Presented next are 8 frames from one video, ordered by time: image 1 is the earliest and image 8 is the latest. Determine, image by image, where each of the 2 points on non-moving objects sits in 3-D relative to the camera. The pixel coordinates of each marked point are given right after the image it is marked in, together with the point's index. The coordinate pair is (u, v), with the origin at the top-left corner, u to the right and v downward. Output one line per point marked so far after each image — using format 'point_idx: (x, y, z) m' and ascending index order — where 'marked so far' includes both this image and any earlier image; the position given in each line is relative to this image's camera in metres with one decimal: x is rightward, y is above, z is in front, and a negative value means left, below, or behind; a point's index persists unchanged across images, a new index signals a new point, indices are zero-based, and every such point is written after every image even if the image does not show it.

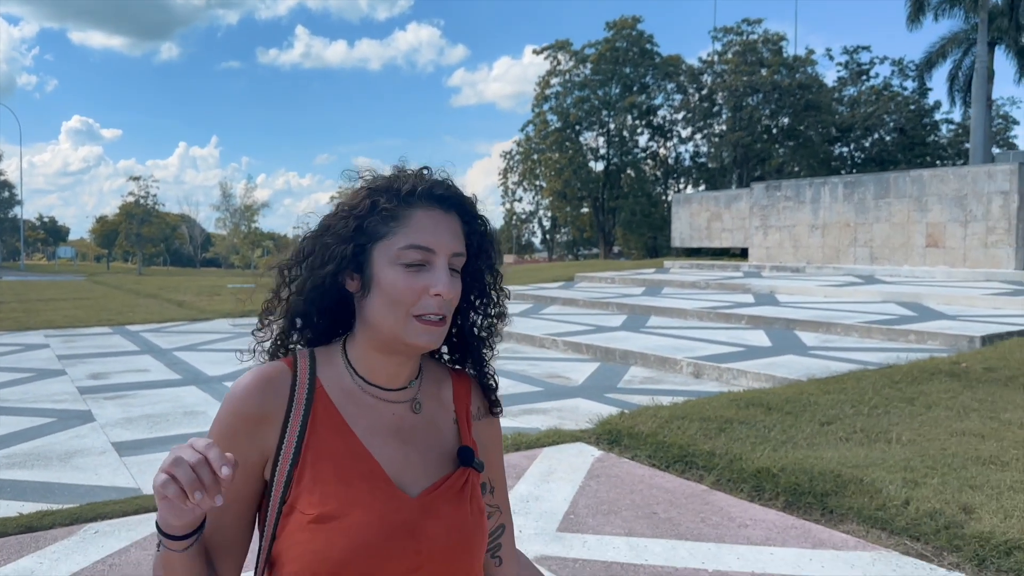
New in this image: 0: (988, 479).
0: (+2.1, -0.8, +3.7) m
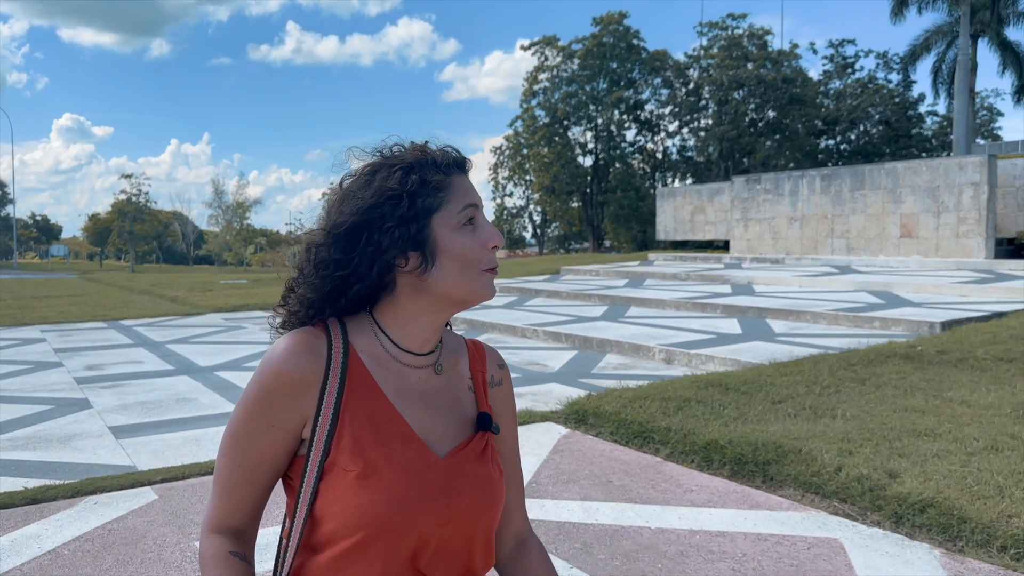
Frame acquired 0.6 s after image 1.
0: (+1.9, -0.8, +4.1) m
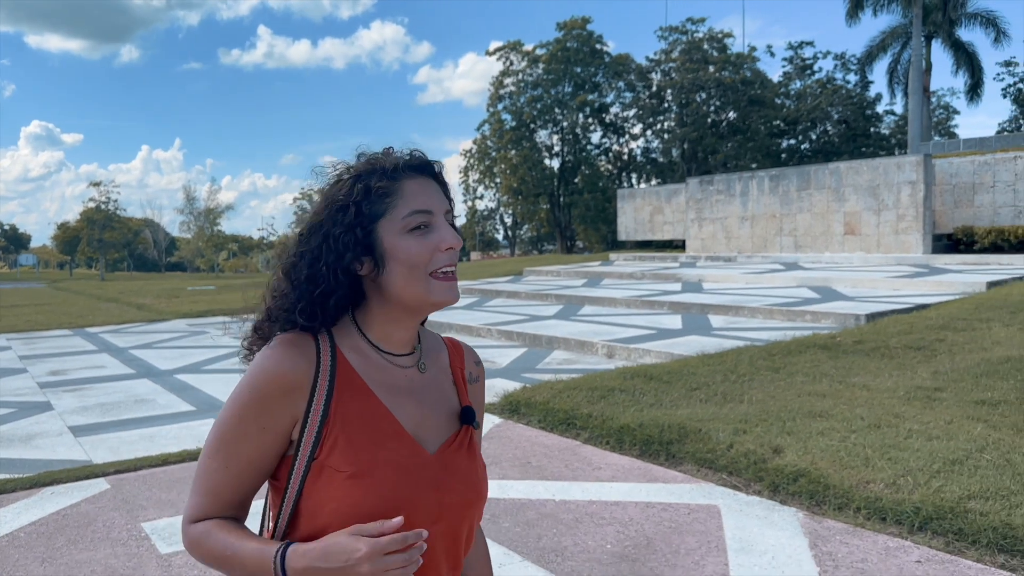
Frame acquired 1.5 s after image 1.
0: (+1.6, -0.7, +4.5) m
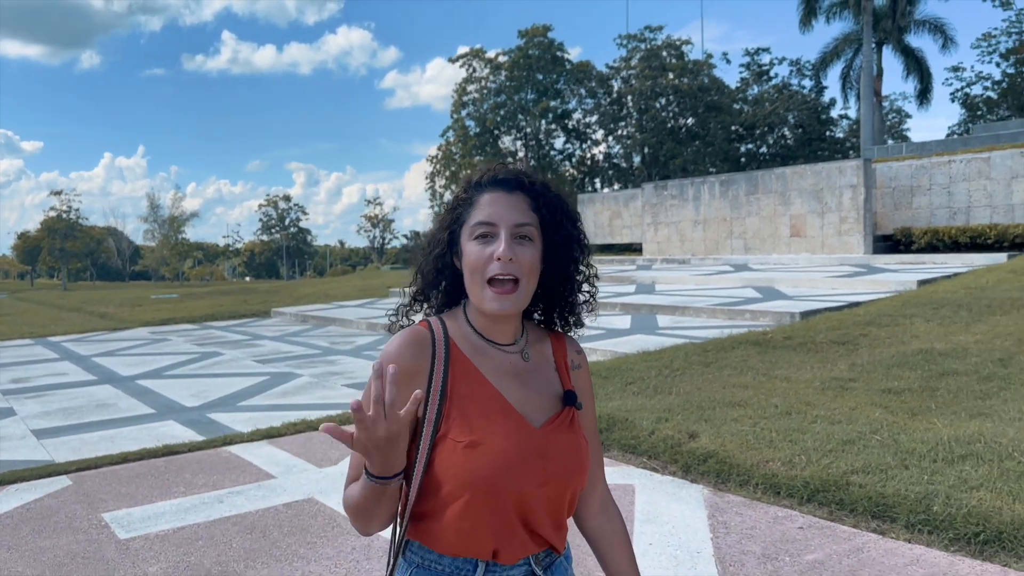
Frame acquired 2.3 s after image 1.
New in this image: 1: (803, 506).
0: (+1.2, -0.7, +4.9) m
1: (+1.2, -0.9, +3.6) m
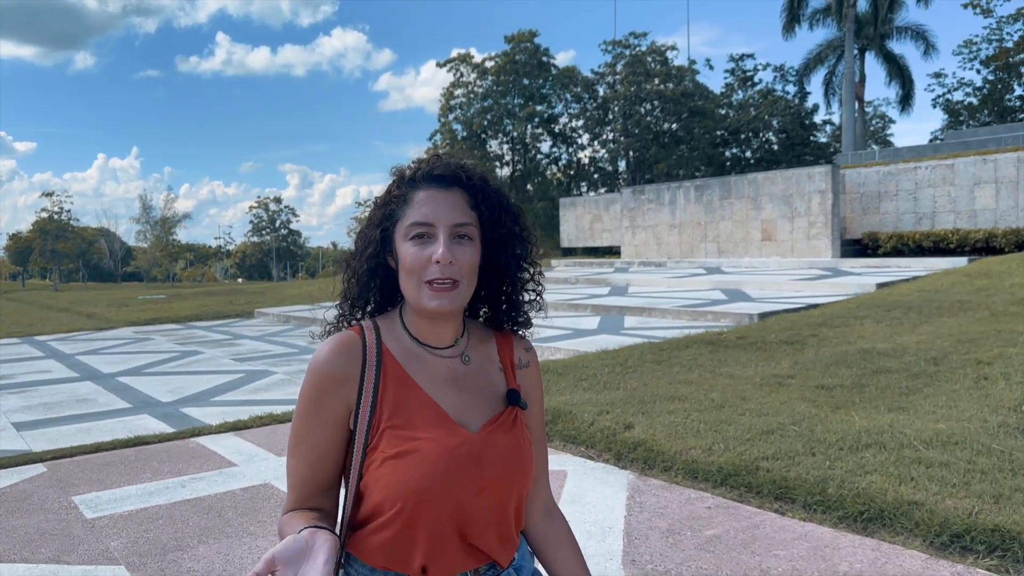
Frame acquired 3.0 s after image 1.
0: (+0.9, -0.7, +5.2) m
1: (+0.9, -0.9, +3.9) m
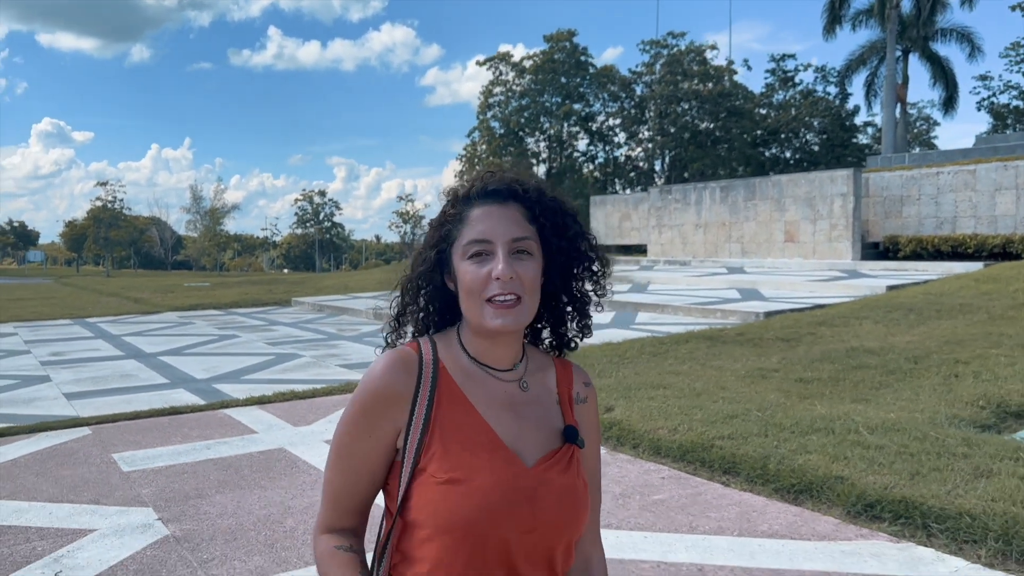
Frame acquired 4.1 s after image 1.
0: (+0.9, -0.7, +5.7) m
1: (+0.8, -0.9, +4.4) m
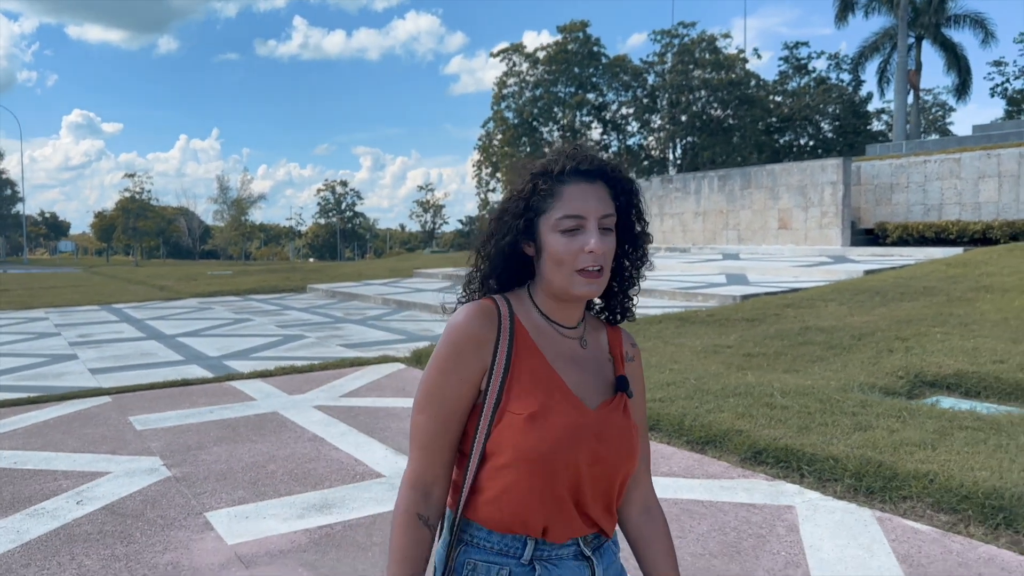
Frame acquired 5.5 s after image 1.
0: (+0.7, -0.6, +6.3) m
1: (+0.6, -0.8, +5.0) m
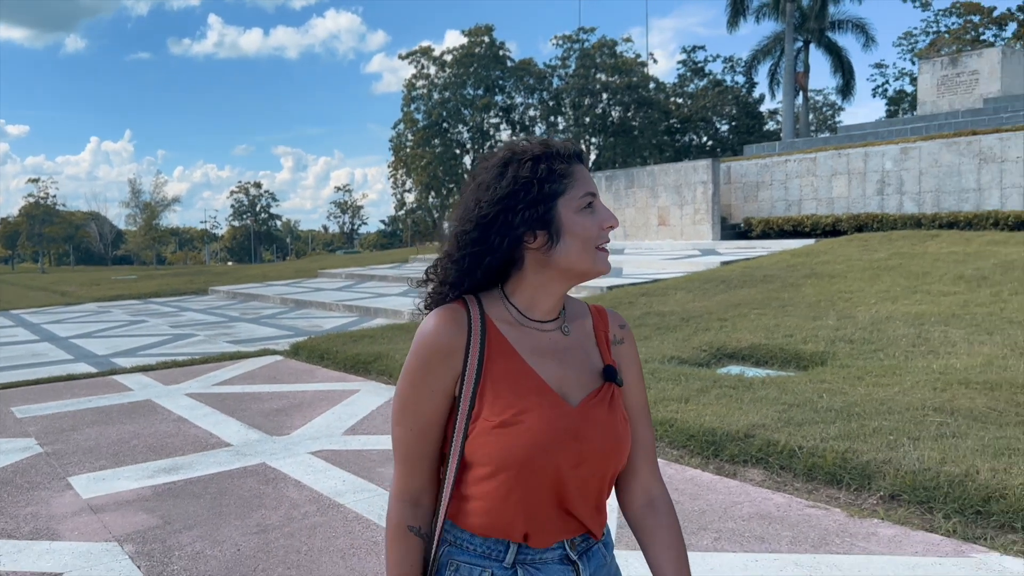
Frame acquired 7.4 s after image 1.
0: (-0.5, -0.5, +7.1) m
1: (-0.5, -0.7, +5.8) m
